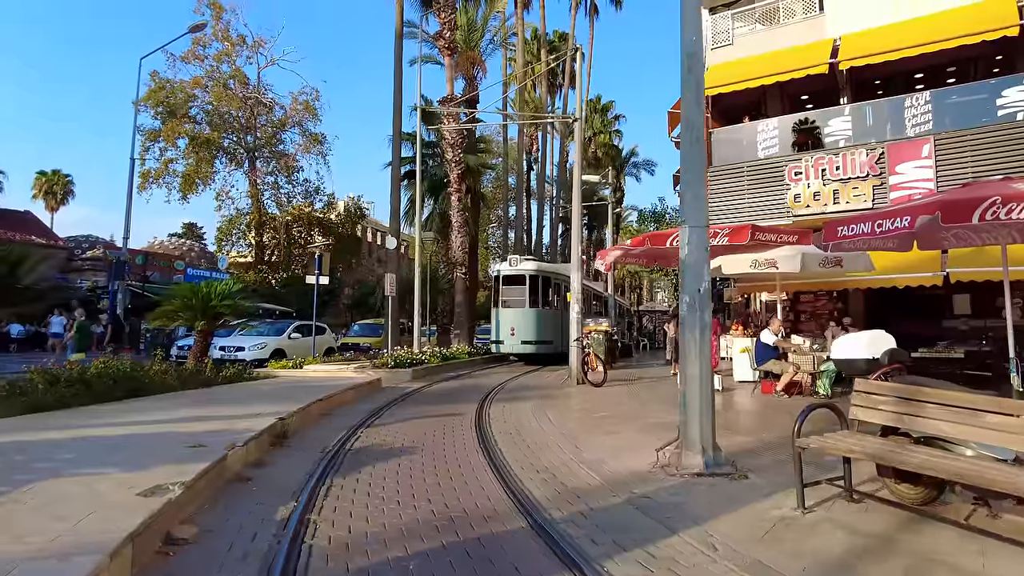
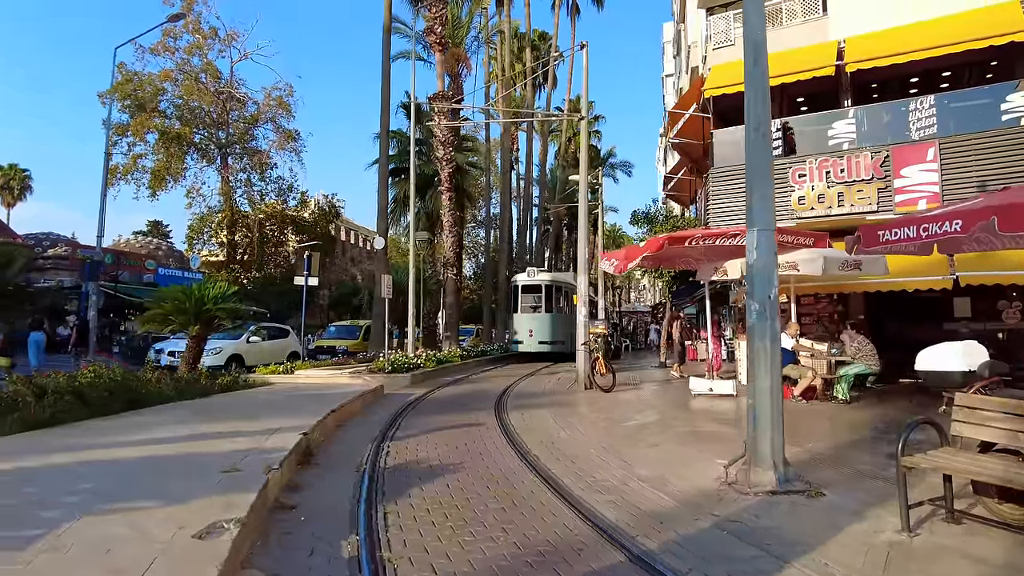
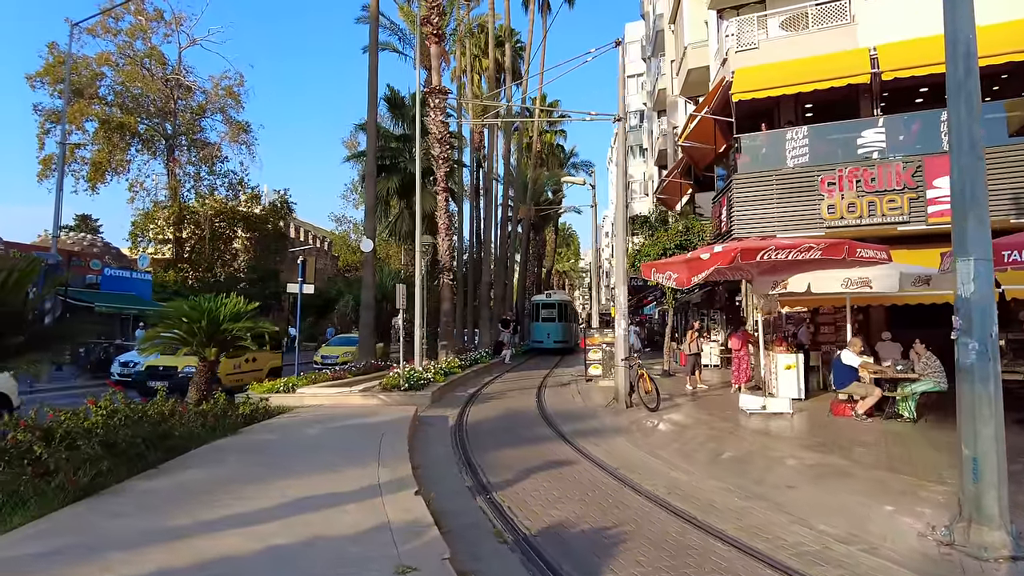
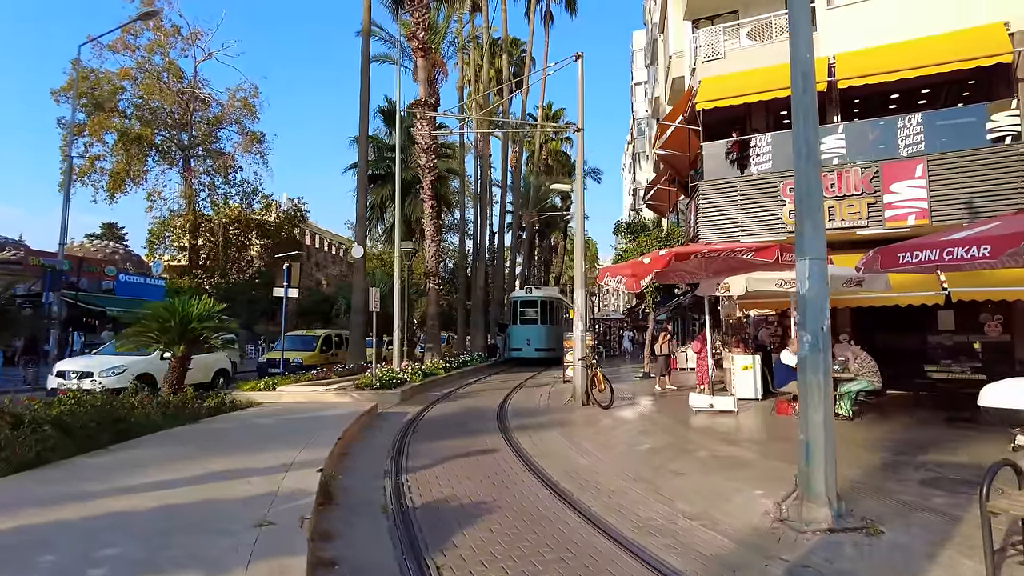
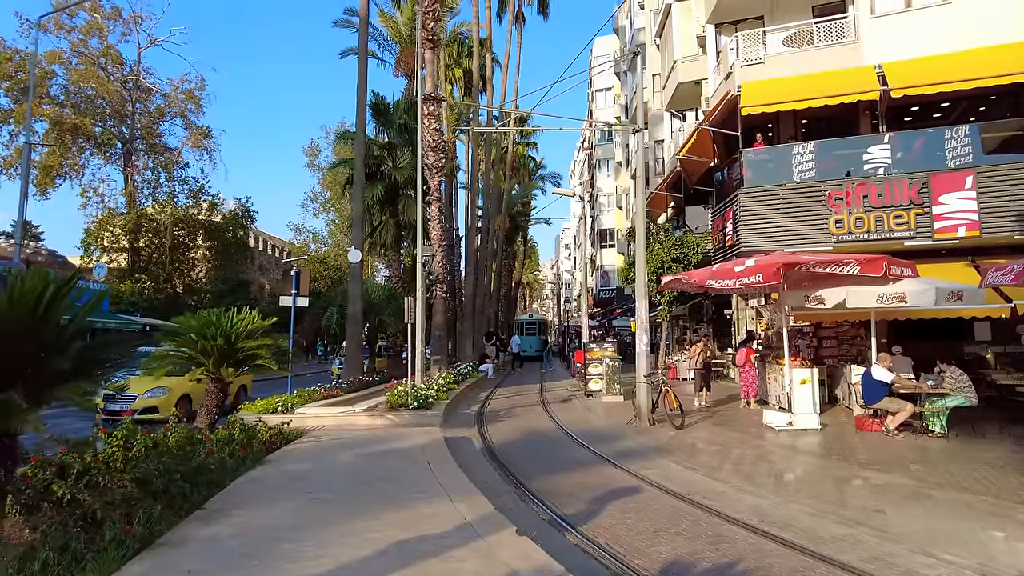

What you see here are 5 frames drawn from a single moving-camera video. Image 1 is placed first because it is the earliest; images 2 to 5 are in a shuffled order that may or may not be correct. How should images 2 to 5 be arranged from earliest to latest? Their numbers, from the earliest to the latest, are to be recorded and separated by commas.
2, 4, 3, 5
